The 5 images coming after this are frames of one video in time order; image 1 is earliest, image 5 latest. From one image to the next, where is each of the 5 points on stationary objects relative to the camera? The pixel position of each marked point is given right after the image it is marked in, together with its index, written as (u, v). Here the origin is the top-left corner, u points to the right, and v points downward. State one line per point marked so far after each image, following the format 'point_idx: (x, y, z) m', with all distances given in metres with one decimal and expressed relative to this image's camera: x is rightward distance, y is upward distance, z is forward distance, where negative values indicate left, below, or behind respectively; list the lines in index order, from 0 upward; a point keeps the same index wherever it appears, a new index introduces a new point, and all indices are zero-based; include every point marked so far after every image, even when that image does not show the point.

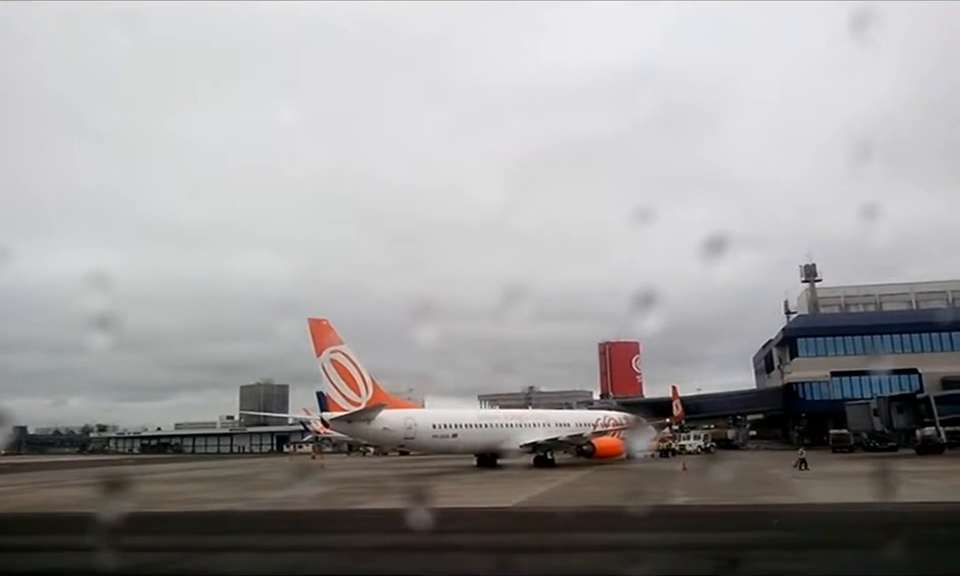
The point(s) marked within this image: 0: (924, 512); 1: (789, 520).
0: (+6.6, -3.4, +11.7) m
1: (+5.0, -3.8, +12.8) m
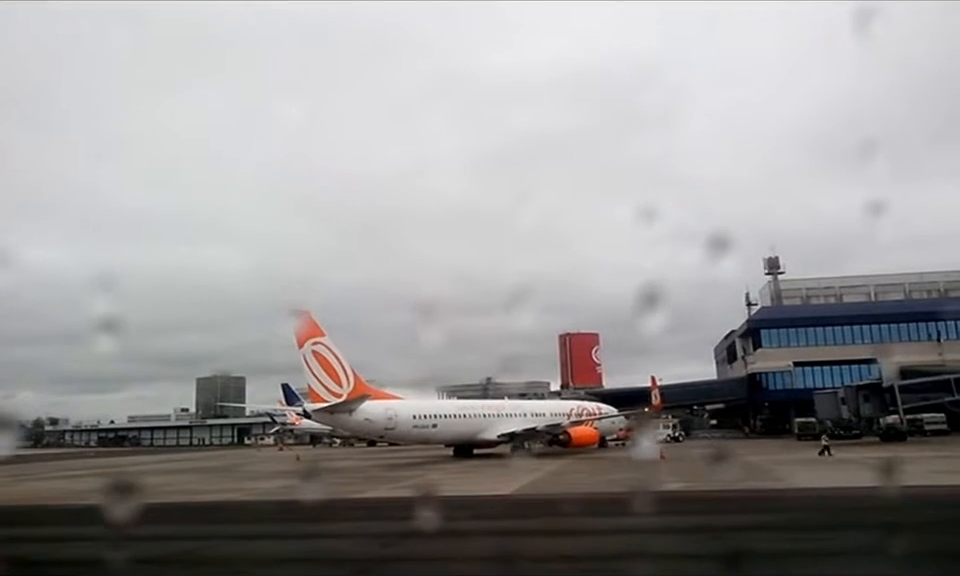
0: (+7.0, -3.4, +12.5) m
1: (+5.4, -3.7, +13.5) m
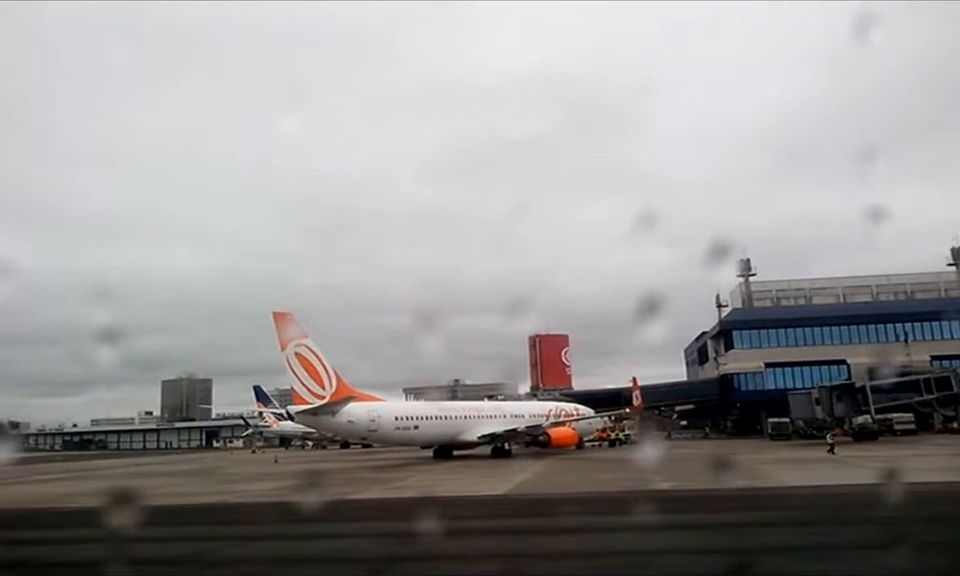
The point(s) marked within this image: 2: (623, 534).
0: (+7.1, -3.4, +13.0) m
1: (+5.4, -3.8, +14.0) m
2: (+2.5, -4.3, +13.8) m
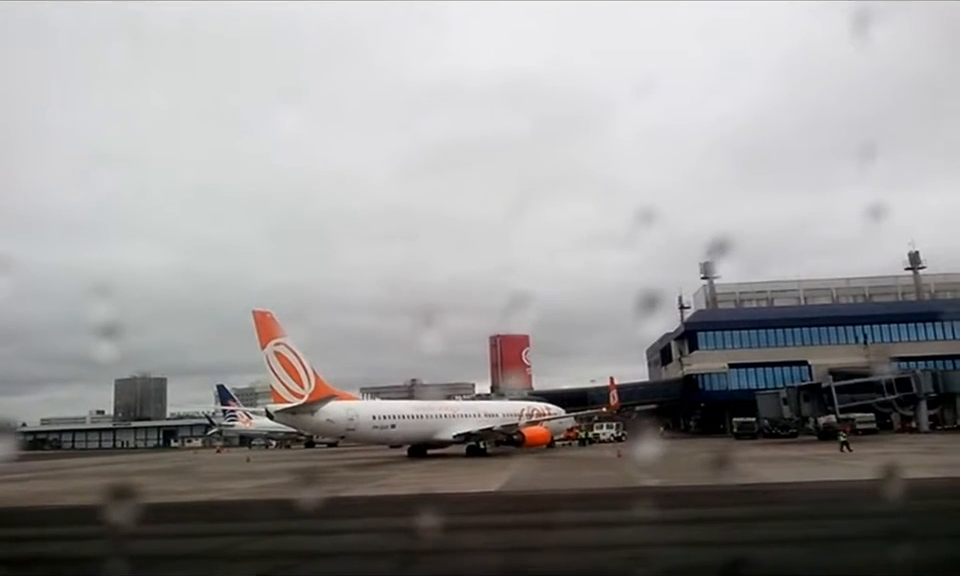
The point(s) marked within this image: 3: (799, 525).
0: (+7.3, -3.5, +13.8) m
1: (+5.6, -3.9, +14.8) m
2: (+2.7, -4.4, +14.4) m
3: (+5.0, -3.7, +12.3) m
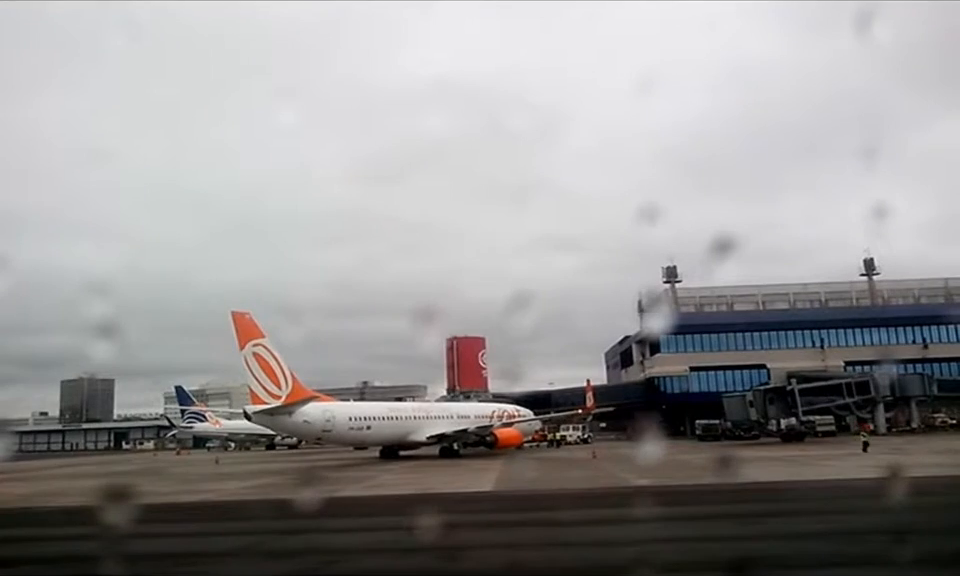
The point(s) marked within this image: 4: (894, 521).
0: (+7.6, -3.7, +14.8) m
1: (+5.8, -4.1, +15.7) m
2: (+2.9, -4.6, +15.2) m
3: (+5.3, -3.9, +13.1) m
4: (+6.3, -3.6, +12.2) m
